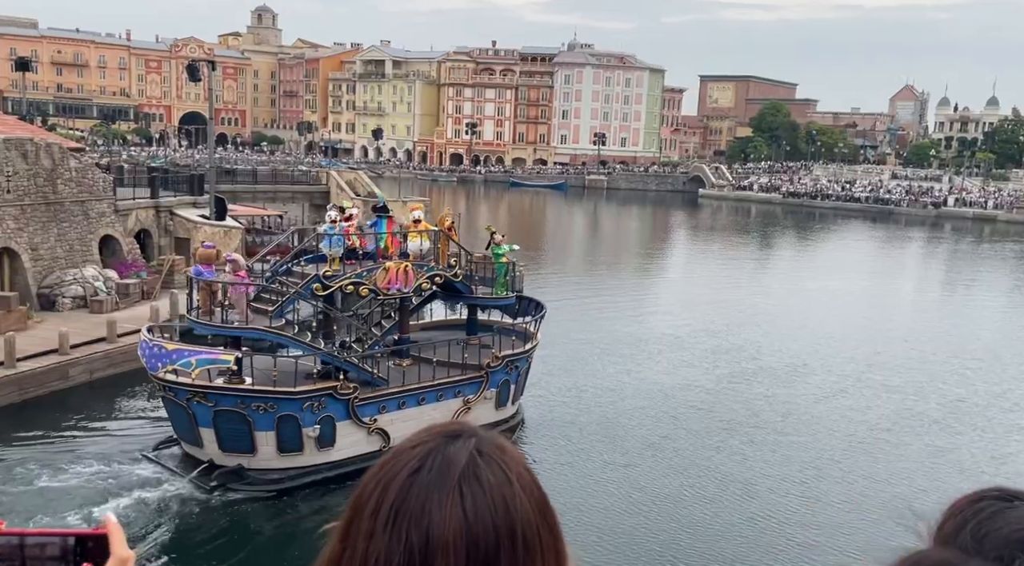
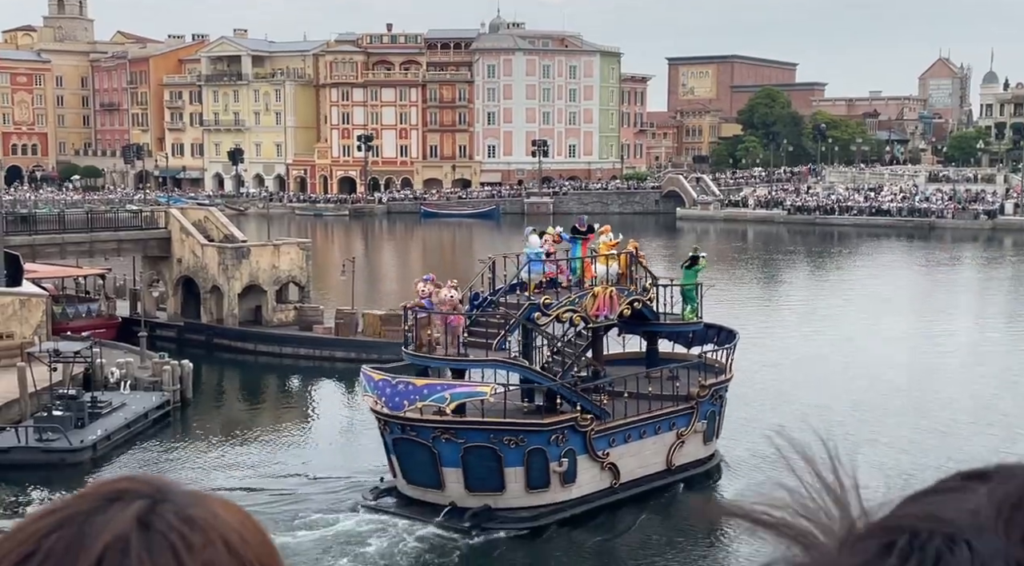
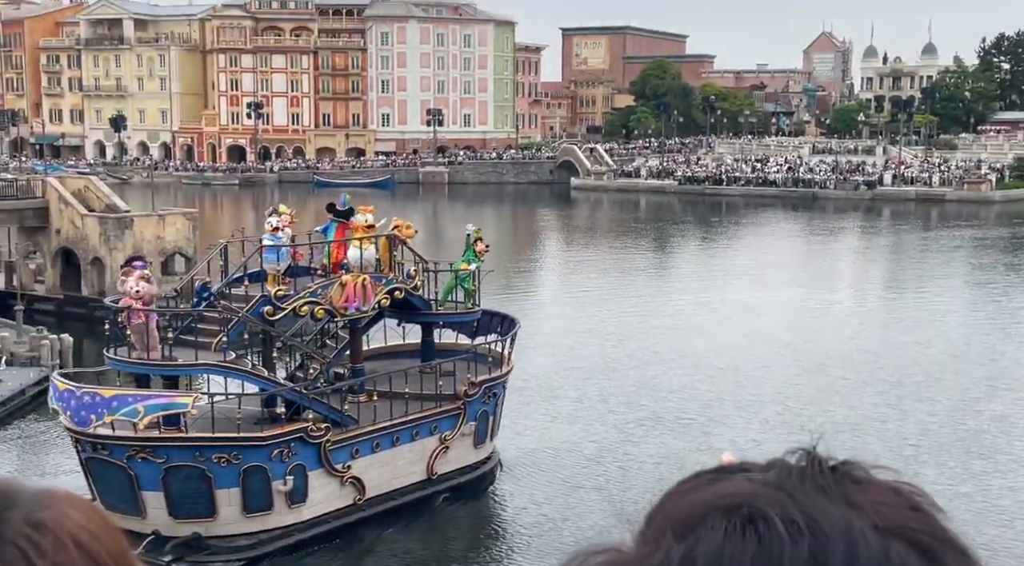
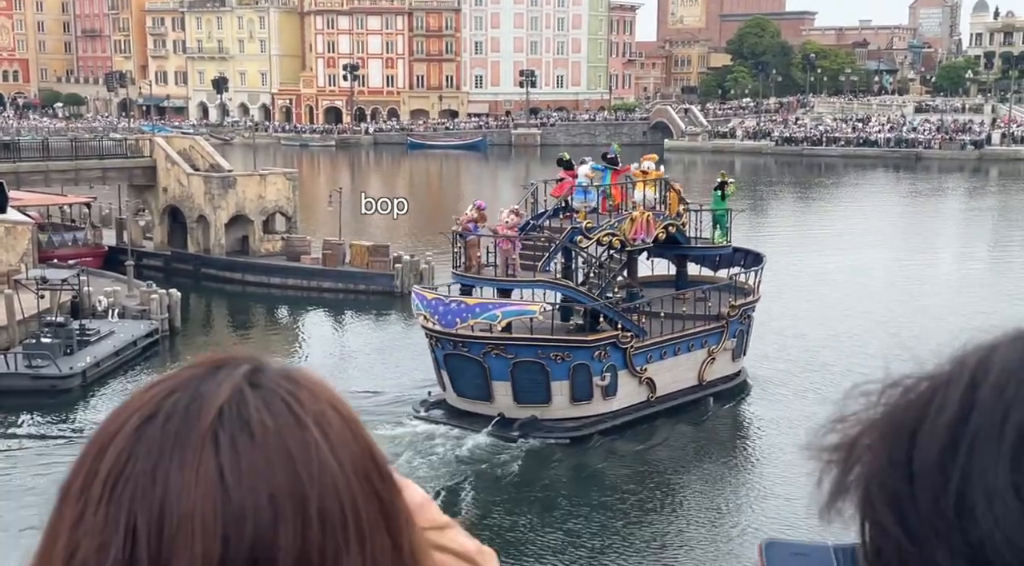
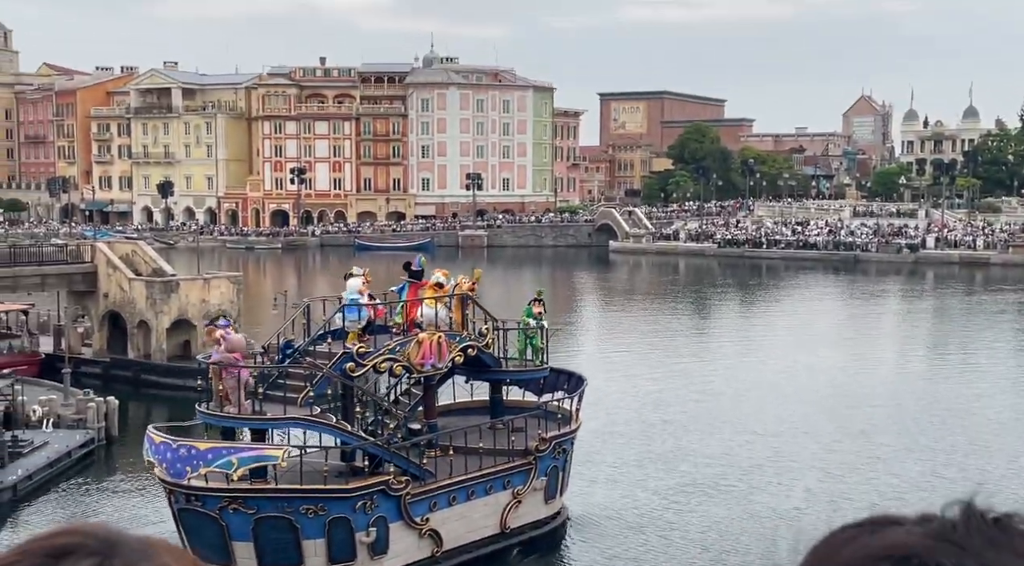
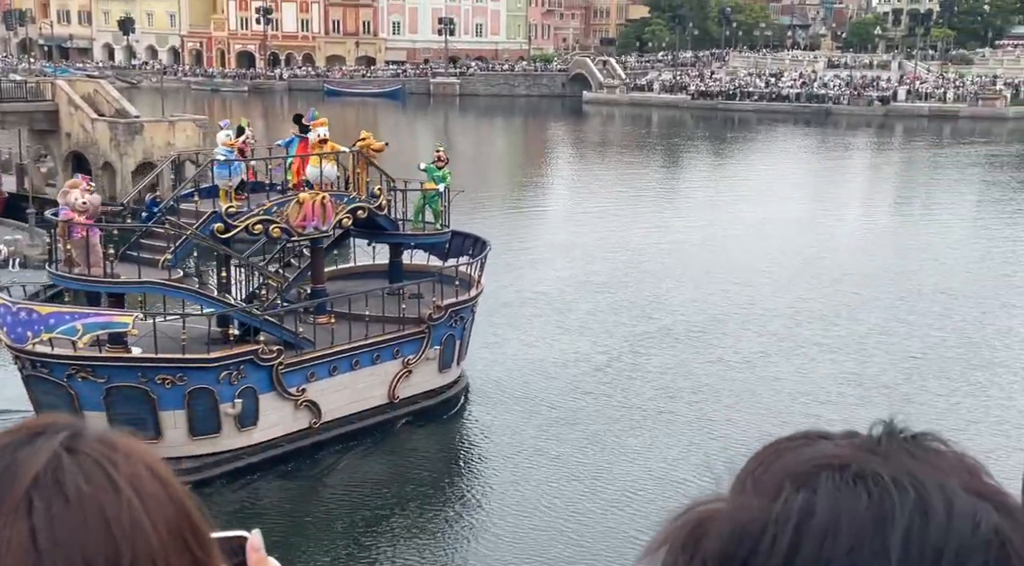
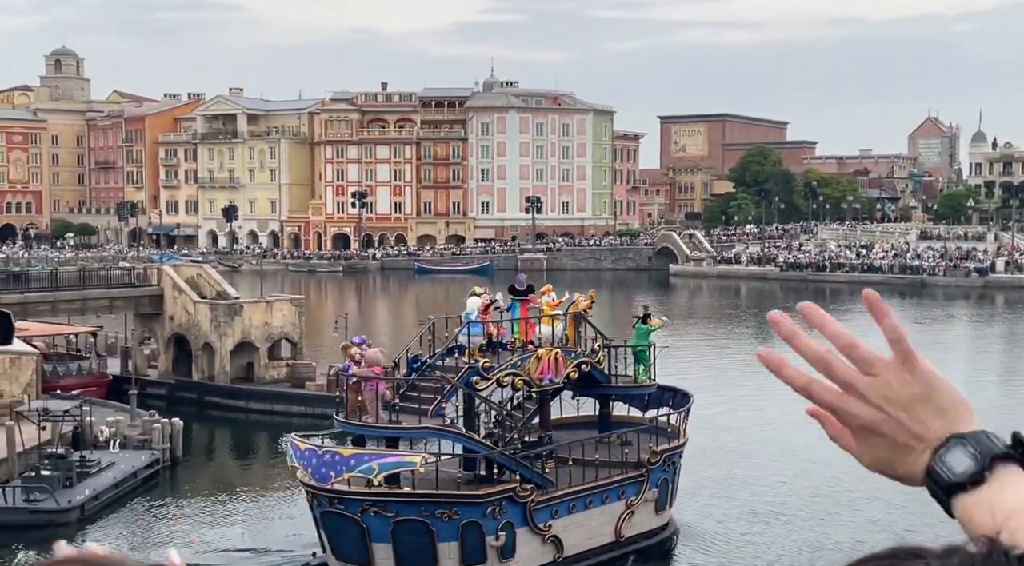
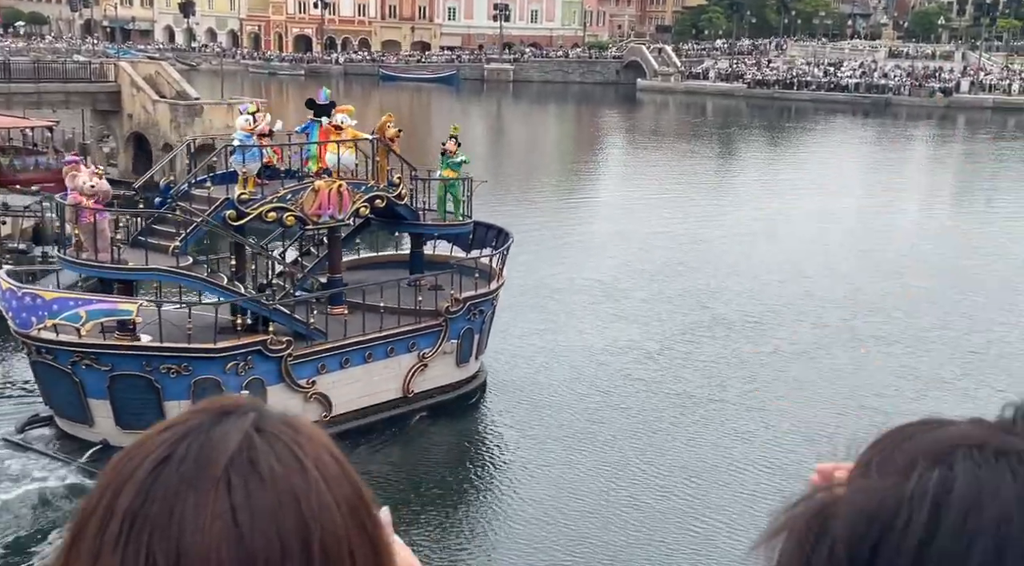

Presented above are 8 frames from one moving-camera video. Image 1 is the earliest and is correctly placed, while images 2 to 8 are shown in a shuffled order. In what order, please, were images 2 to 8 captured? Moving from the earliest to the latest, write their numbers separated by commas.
8, 6, 3, 5, 7, 2, 4
